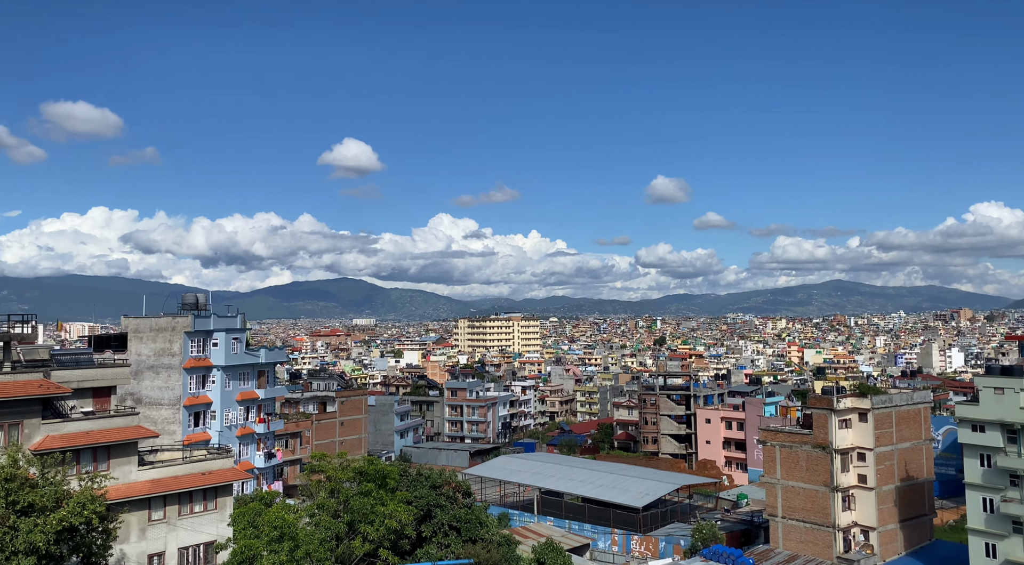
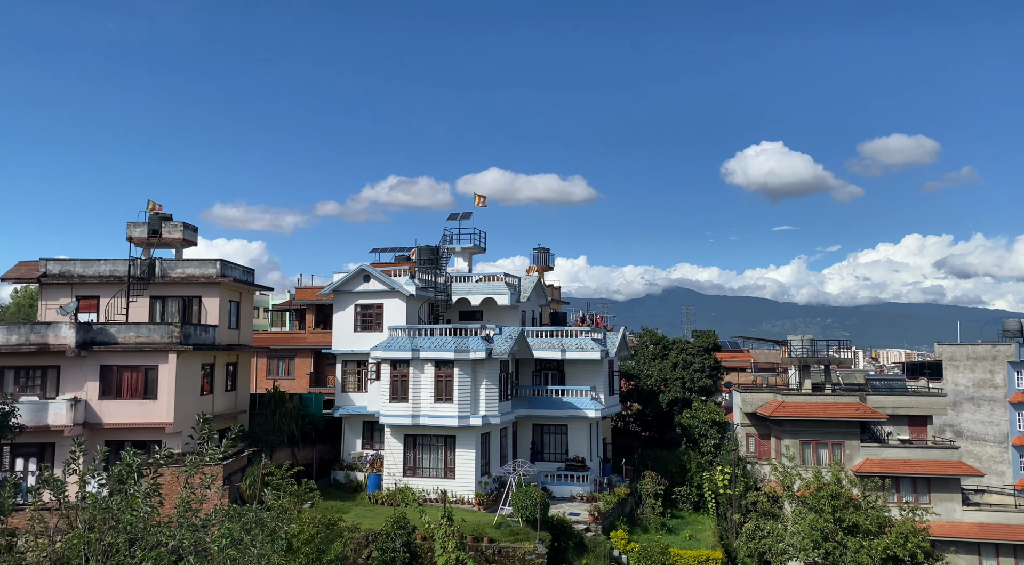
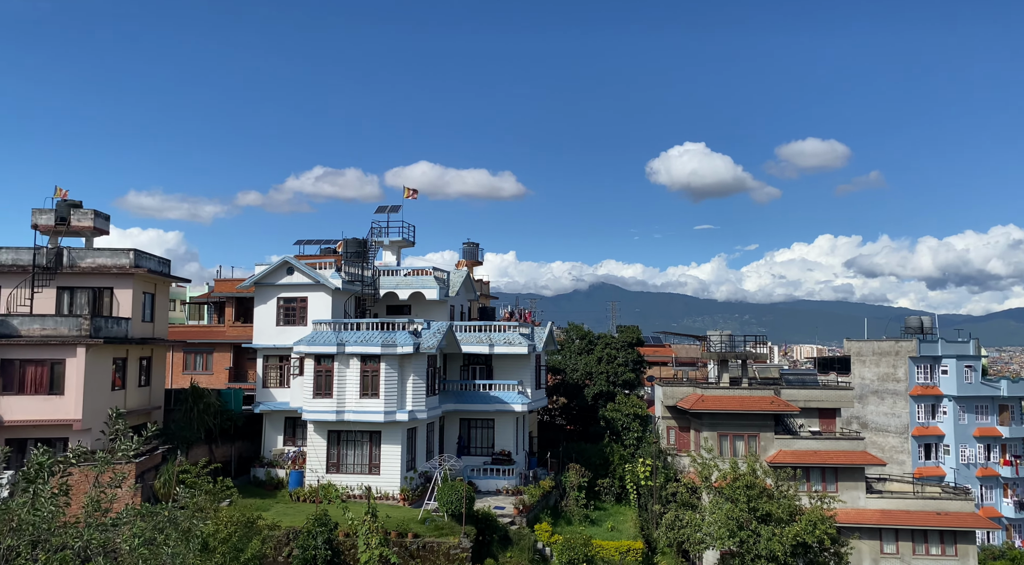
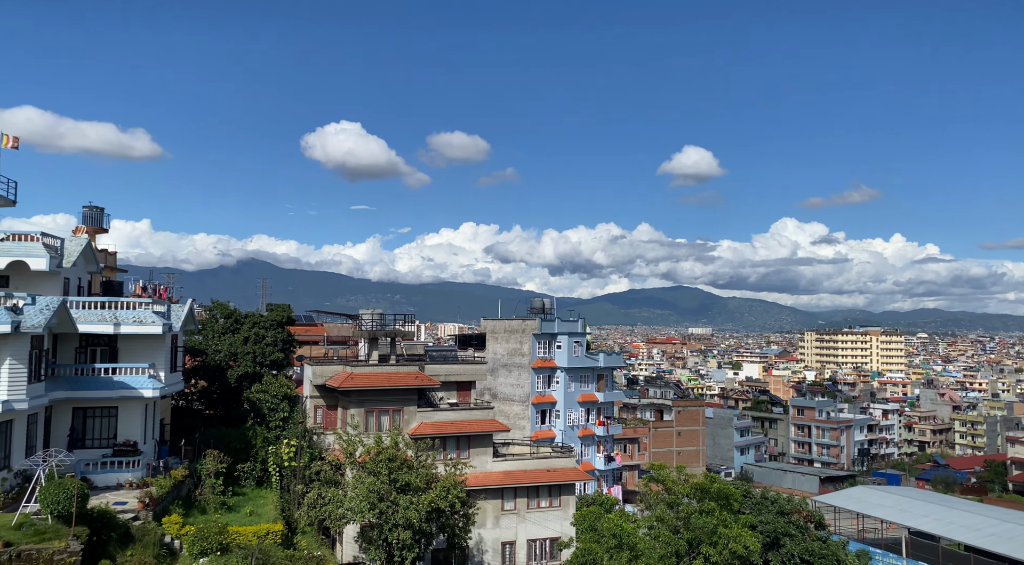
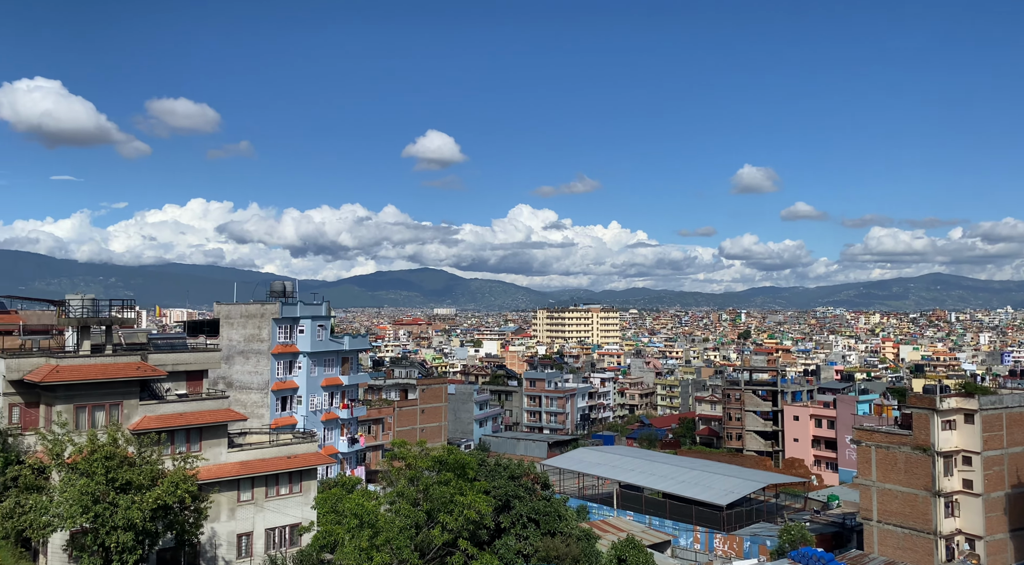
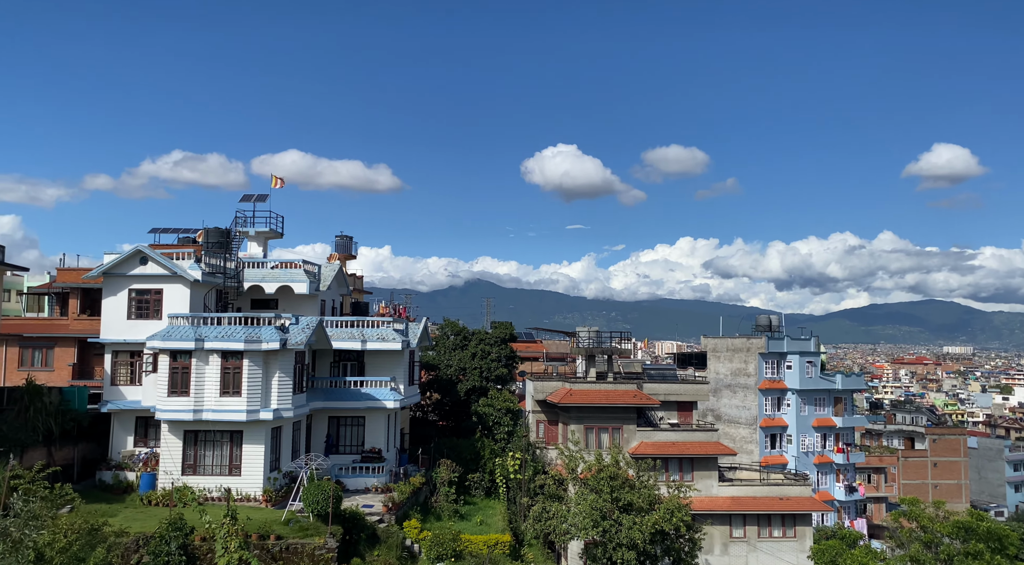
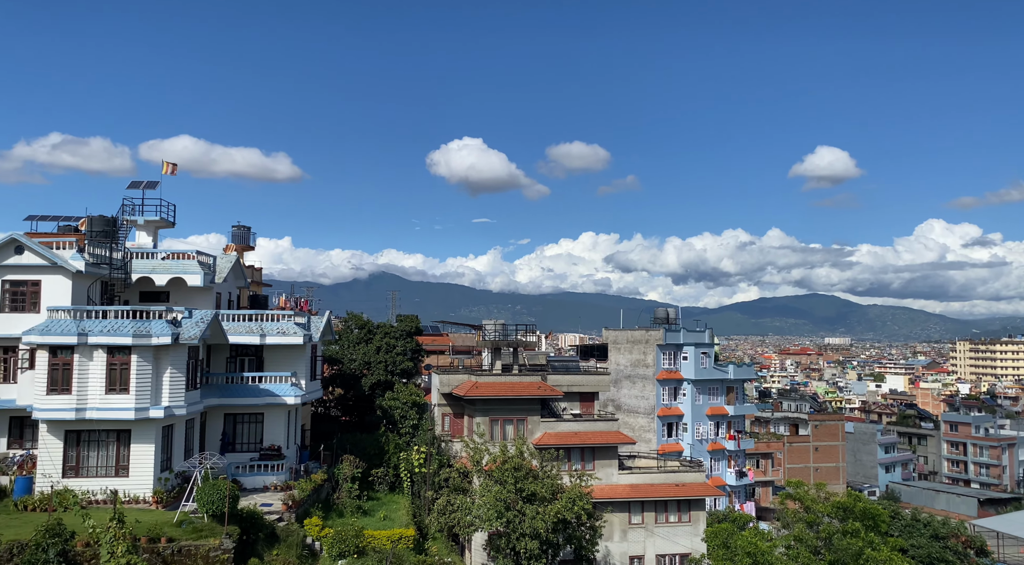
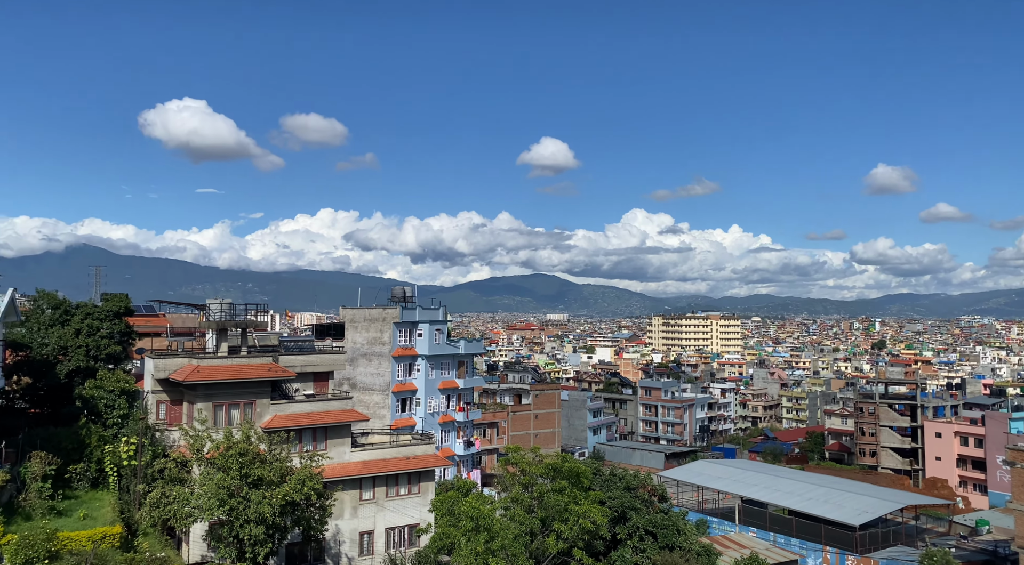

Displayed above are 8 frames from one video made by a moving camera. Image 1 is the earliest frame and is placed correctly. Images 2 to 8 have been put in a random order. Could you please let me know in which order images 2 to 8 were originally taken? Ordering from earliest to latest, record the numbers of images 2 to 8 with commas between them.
5, 8, 4, 7, 6, 3, 2
